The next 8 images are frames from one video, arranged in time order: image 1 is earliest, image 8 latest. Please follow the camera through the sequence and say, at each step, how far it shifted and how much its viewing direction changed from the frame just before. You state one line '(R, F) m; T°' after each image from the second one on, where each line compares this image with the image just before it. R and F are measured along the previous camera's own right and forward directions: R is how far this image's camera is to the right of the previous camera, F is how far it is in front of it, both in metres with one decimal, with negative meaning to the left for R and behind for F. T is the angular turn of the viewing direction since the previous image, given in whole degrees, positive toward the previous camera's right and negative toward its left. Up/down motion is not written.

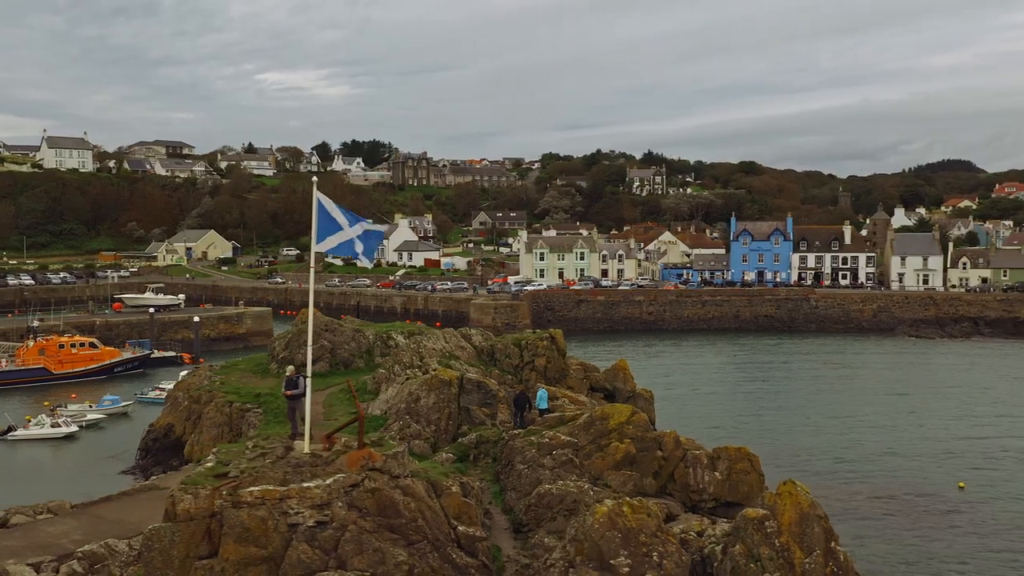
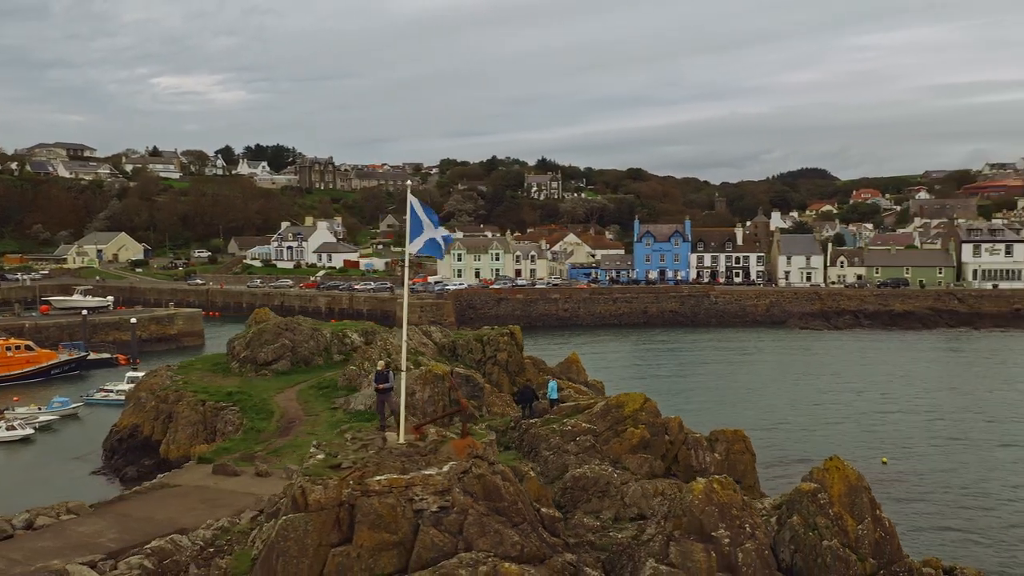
(-2.8, -0.5) m; +9°
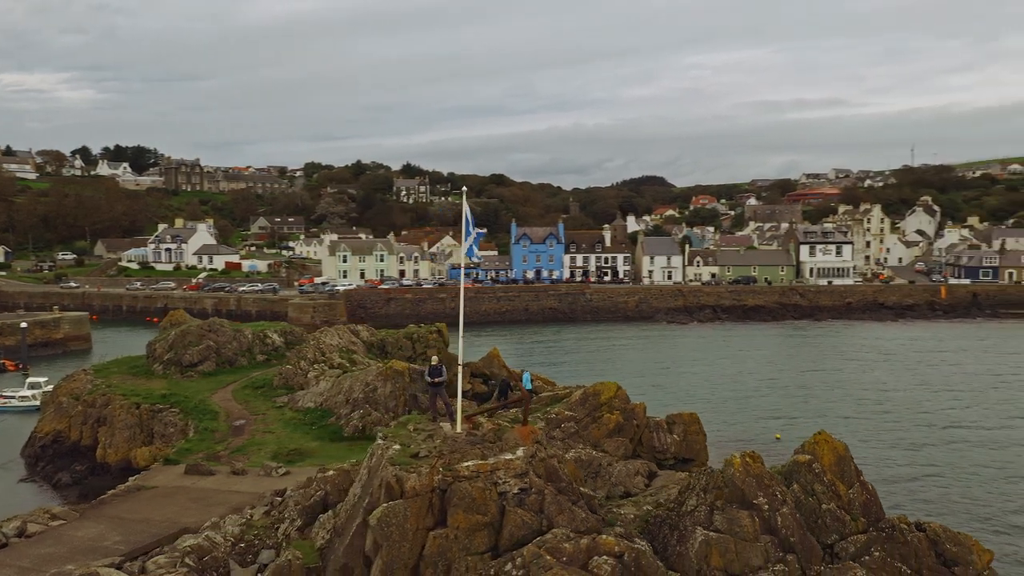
(-2.8, -0.5) m; +12°
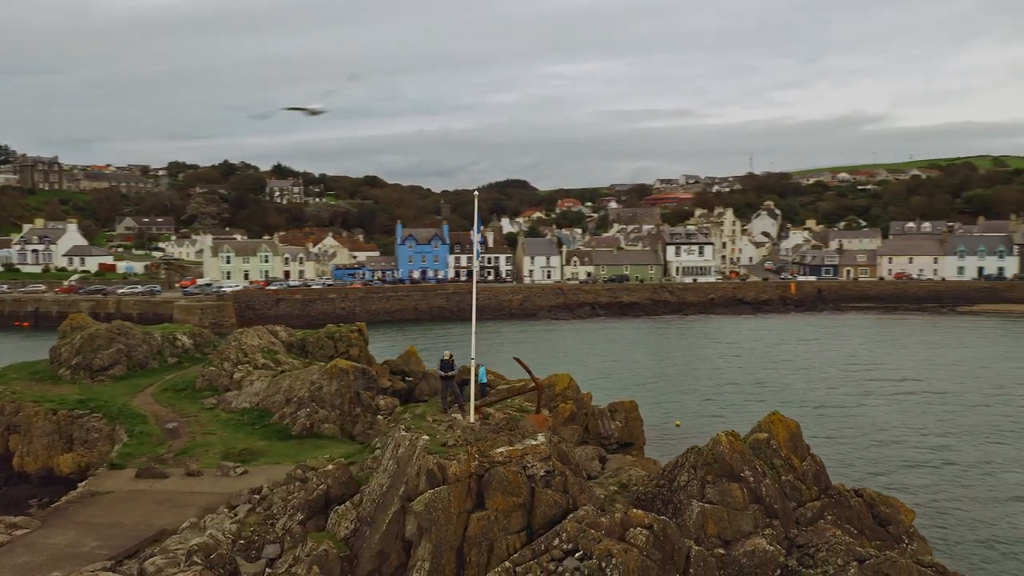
(-2.1, -0.5) m; +11°
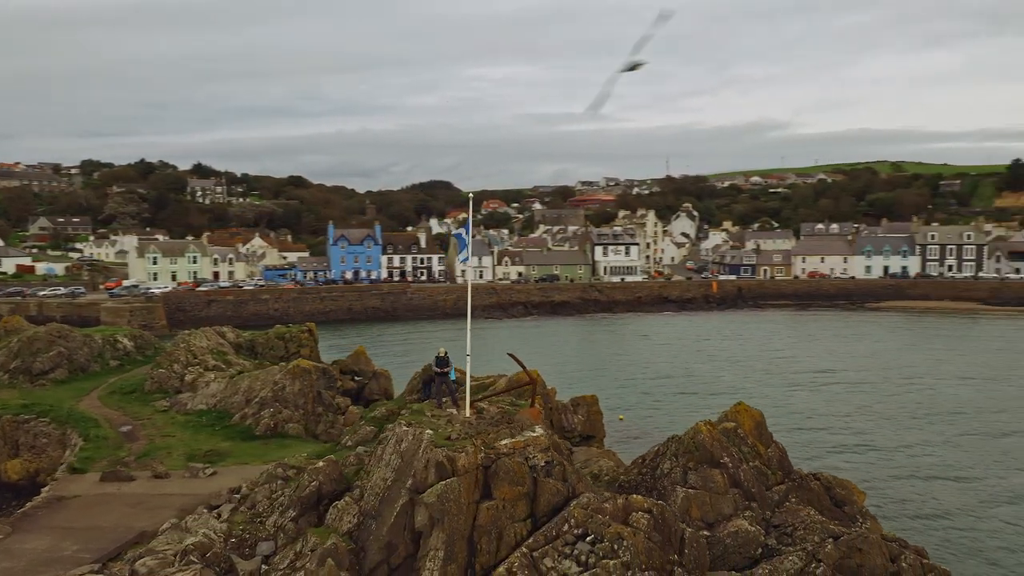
(-1.1, -0.3) m; +6°
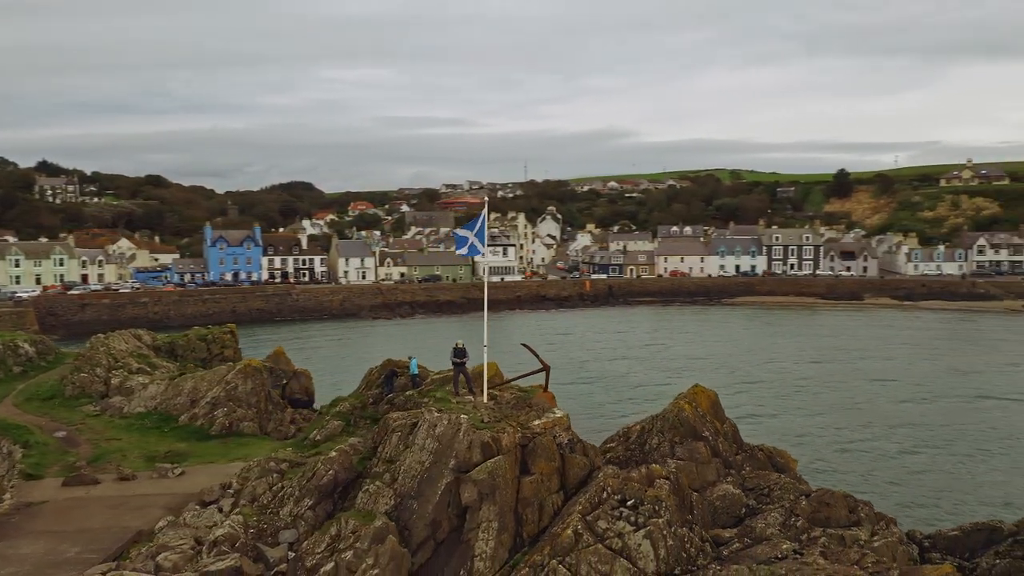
(-2.4, -0.6) m; +11°
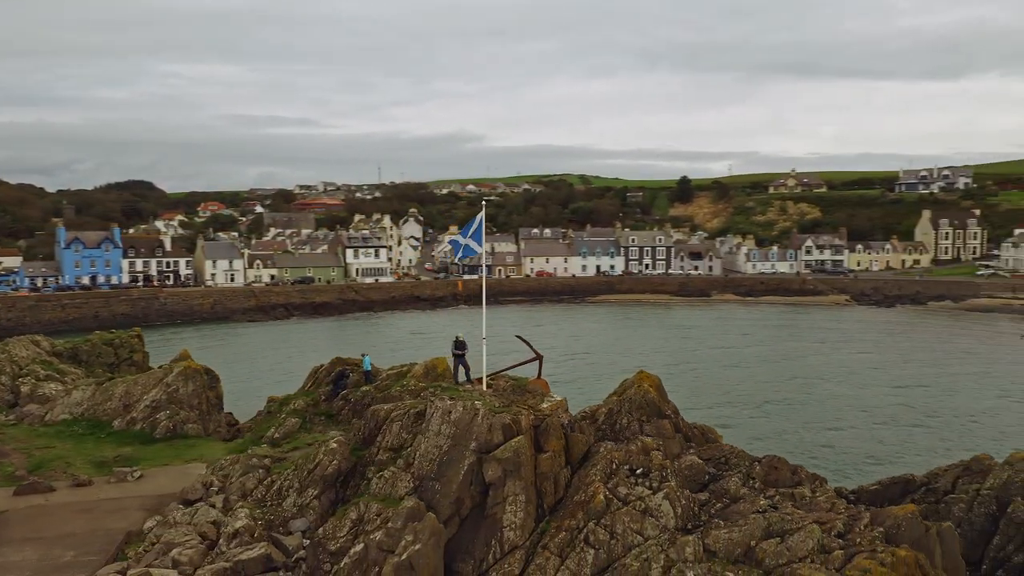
(-2.3, -0.5) m; +11°
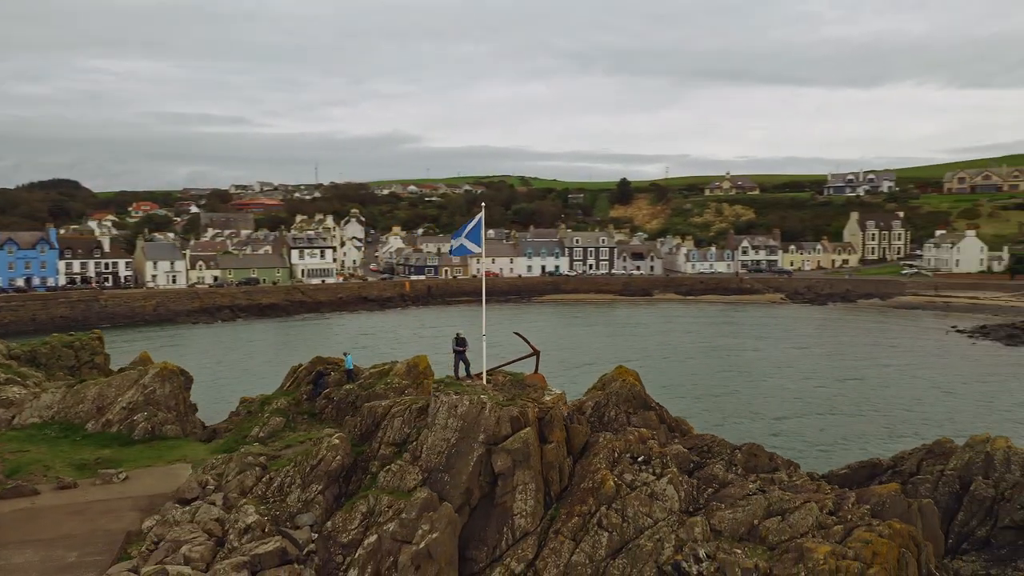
(-1.0, -0.3) m; +5°
